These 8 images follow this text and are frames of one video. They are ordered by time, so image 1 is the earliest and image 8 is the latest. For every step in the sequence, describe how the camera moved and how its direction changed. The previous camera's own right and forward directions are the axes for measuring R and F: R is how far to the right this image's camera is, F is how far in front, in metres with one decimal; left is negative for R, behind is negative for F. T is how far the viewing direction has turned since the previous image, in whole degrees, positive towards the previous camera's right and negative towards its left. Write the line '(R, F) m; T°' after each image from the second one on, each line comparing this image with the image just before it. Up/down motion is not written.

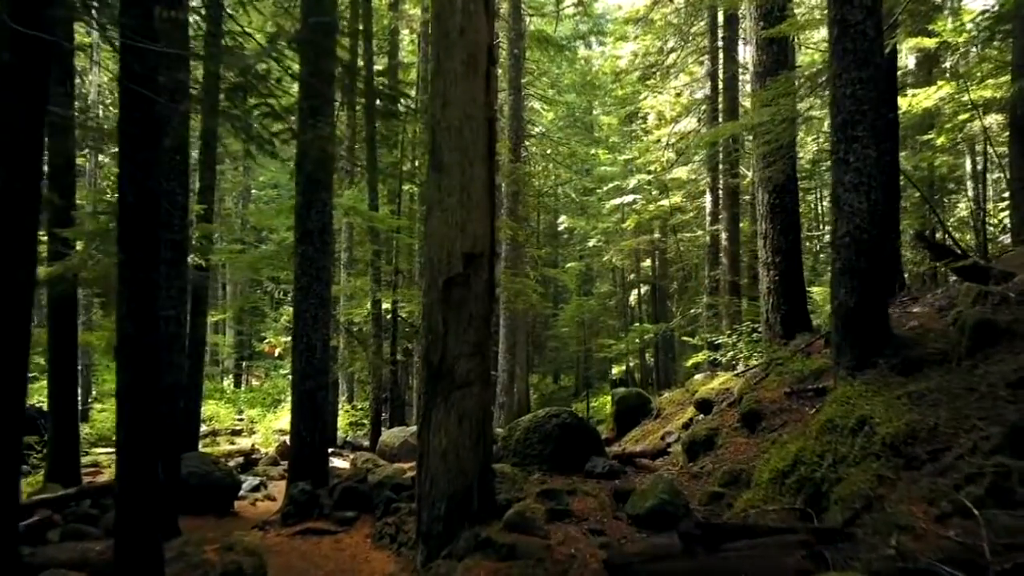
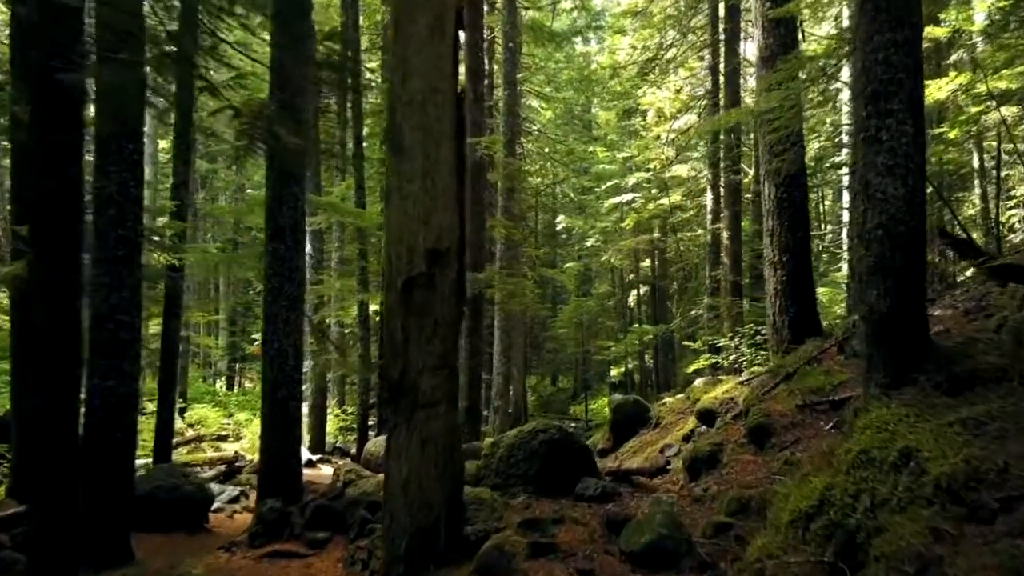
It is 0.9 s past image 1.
(+0.1, +0.7) m; 0°
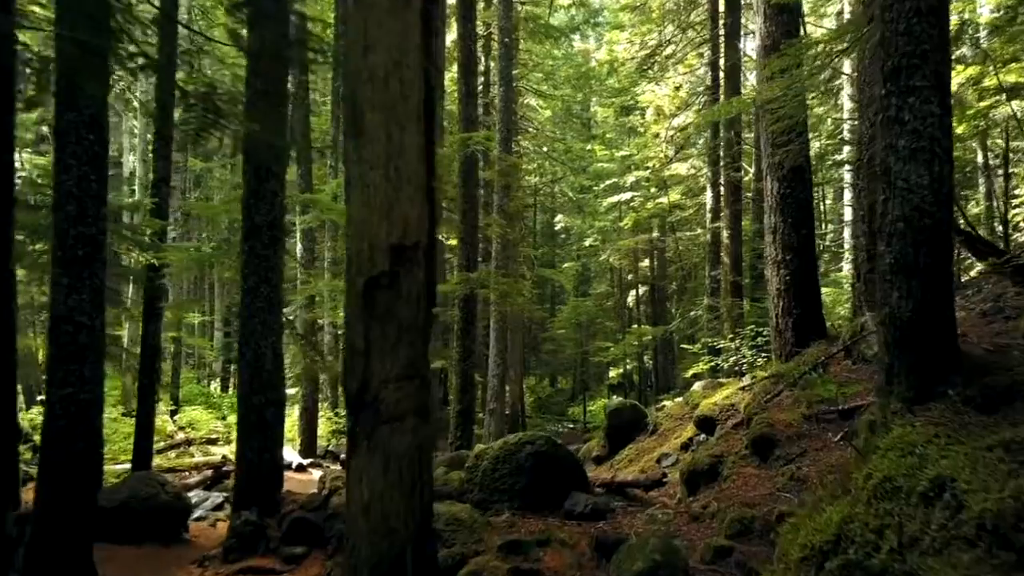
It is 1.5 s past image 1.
(+0.1, +0.5) m; 0°
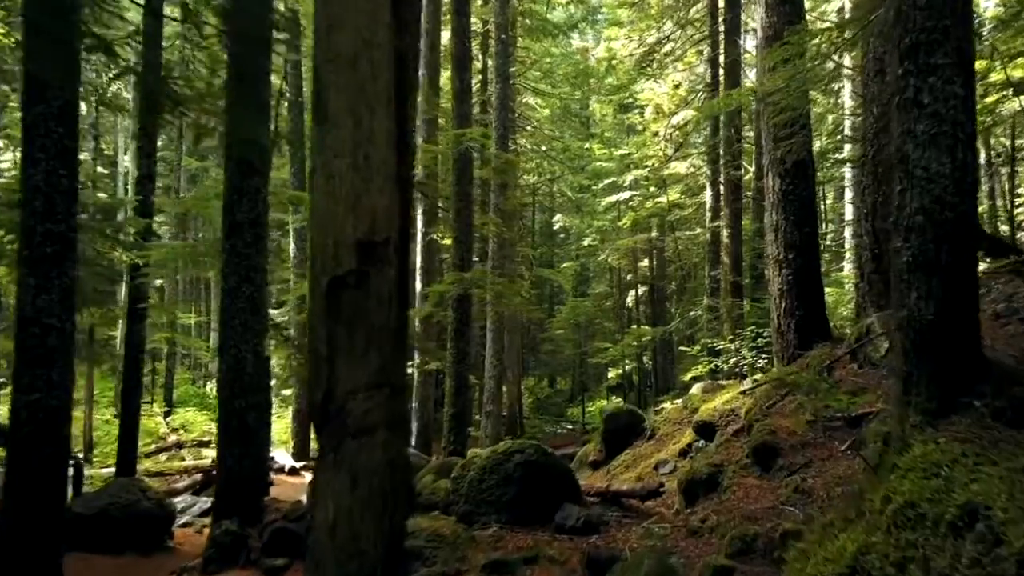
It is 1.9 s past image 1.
(+0.1, +0.3) m; 0°
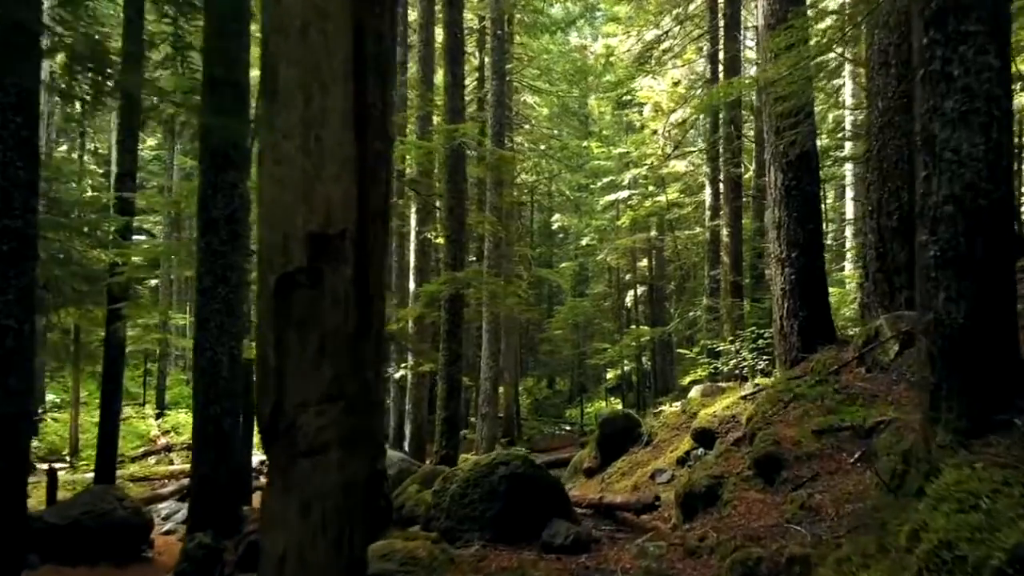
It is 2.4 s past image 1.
(+0.1, +0.4) m; 0°
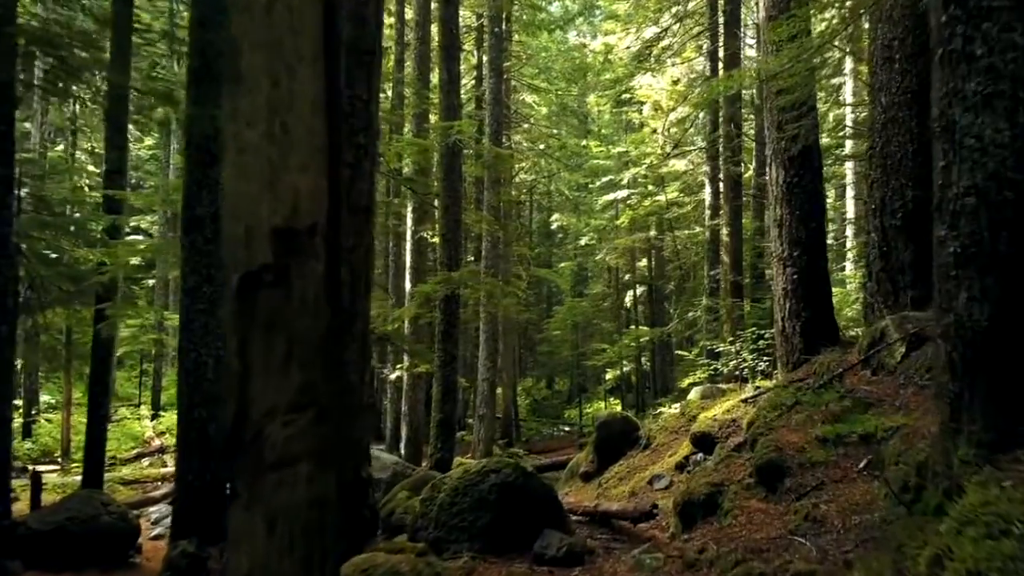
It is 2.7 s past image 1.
(+0.1, +0.2) m; 0°
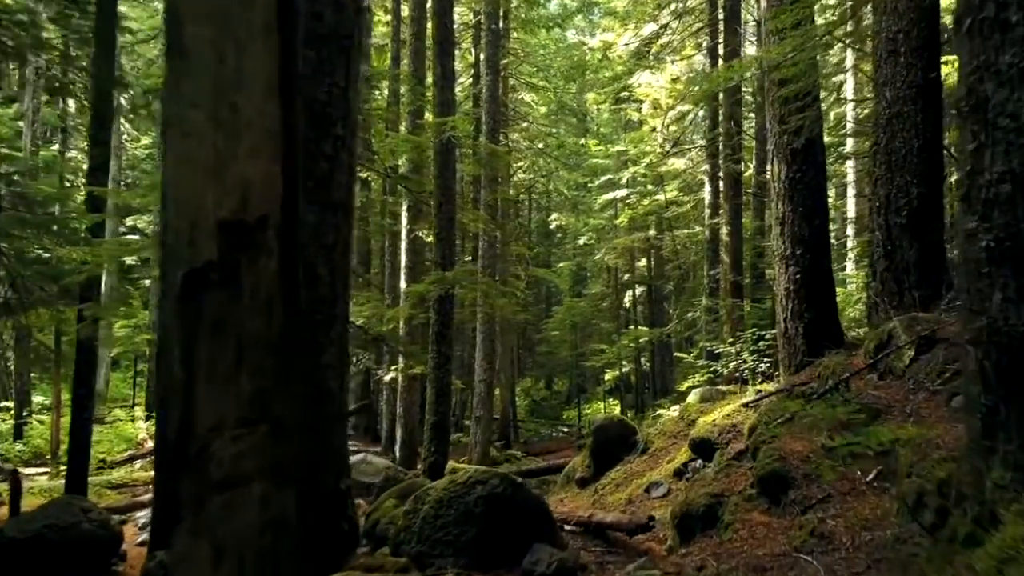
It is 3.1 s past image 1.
(+0.1, +0.3) m; 0°
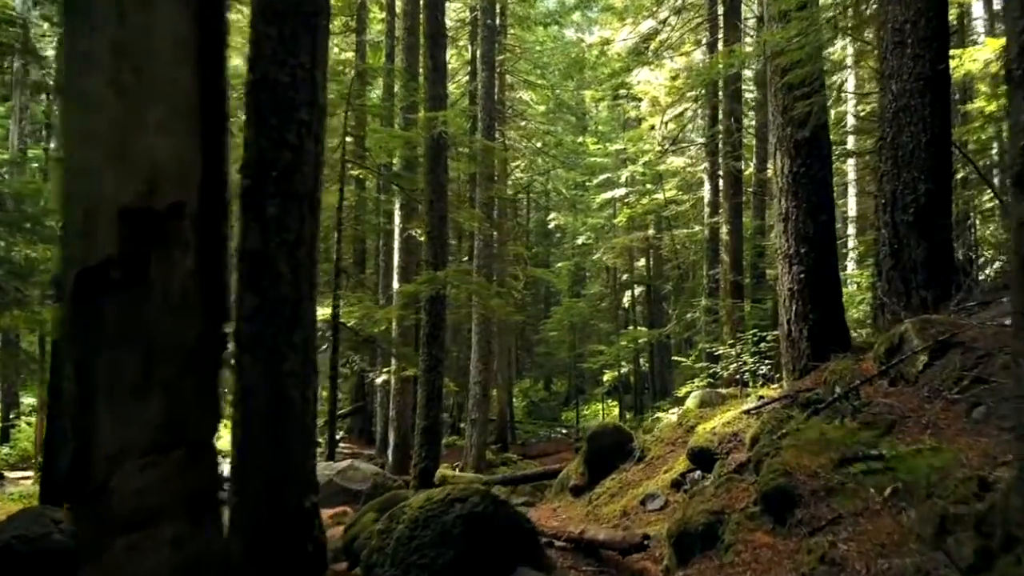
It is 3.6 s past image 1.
(+0.1, +0.4) m; 0°
